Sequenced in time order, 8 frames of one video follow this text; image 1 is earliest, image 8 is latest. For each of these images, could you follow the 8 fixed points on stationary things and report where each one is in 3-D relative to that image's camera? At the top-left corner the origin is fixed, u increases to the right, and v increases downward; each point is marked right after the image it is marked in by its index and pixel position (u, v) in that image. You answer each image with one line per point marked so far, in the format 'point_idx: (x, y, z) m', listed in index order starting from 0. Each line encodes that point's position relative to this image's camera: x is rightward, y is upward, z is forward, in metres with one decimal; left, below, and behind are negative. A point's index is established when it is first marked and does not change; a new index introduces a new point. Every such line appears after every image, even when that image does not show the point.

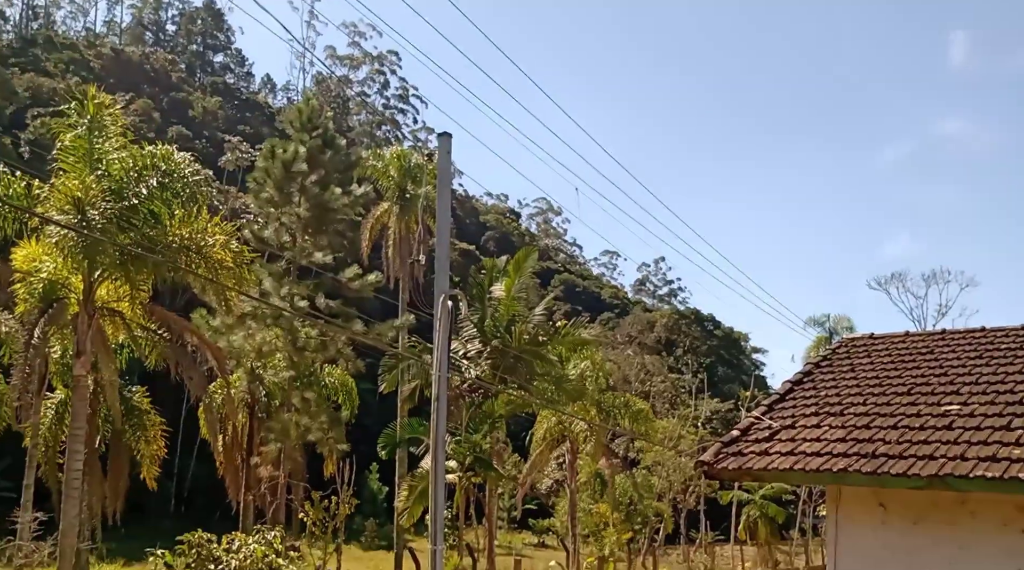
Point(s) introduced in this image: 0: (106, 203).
0: (-5.2, +0.9, +14.5) m
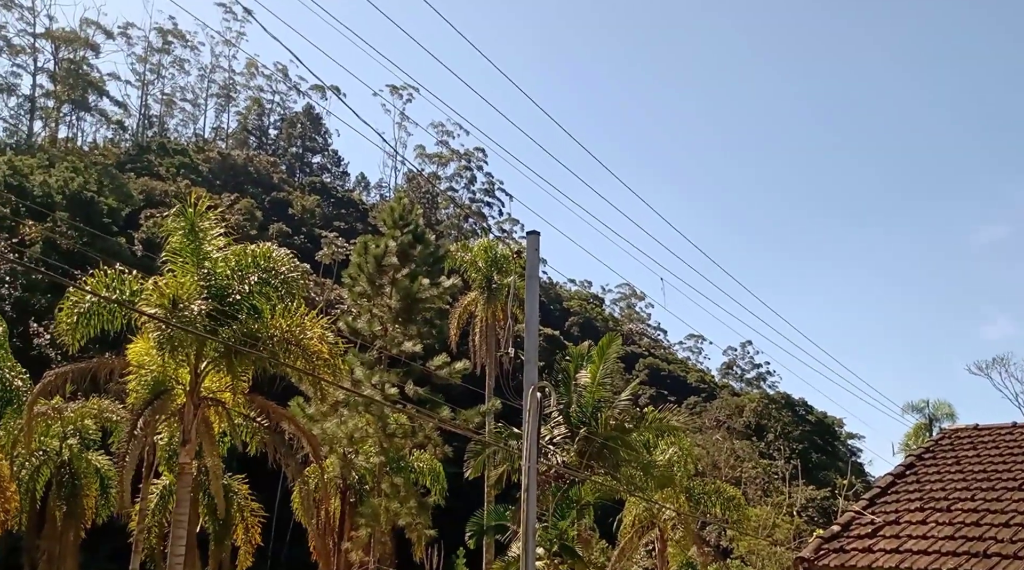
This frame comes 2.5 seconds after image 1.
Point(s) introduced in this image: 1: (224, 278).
0: (-4.1, -0.3, +15.2) m
1: (-3.9, 0.0, +15.5) m
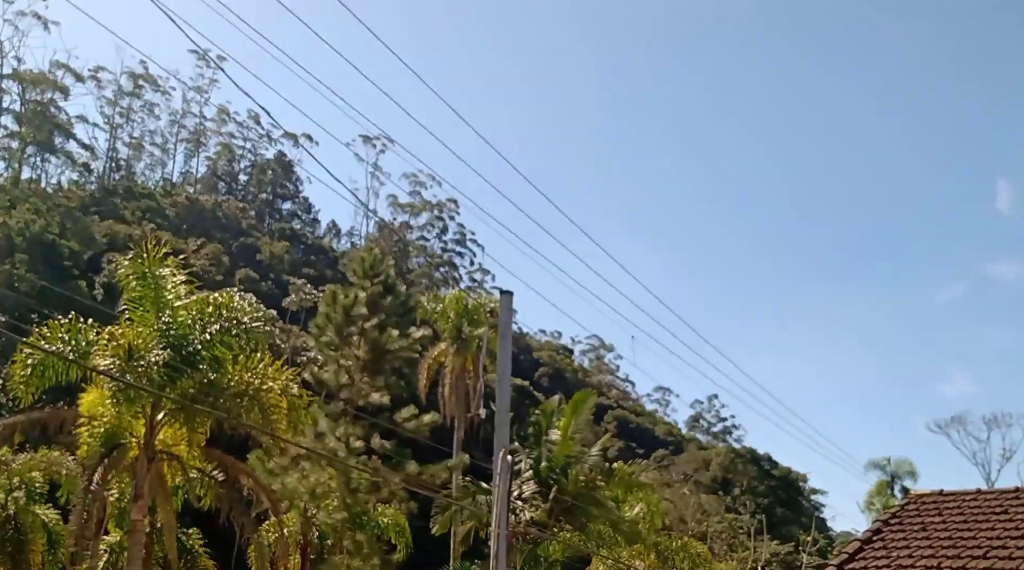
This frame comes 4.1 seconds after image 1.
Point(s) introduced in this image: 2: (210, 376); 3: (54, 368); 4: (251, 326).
0: (-4.5, -0.9, +14.9) m
1: (-4.3, -0.6, +15.1) m
2: (-3.9, -1.3, +15.0) m
3: (-5.9, -1.0, +14.5) m
4: (-3.6, -0.6, +15.6) m
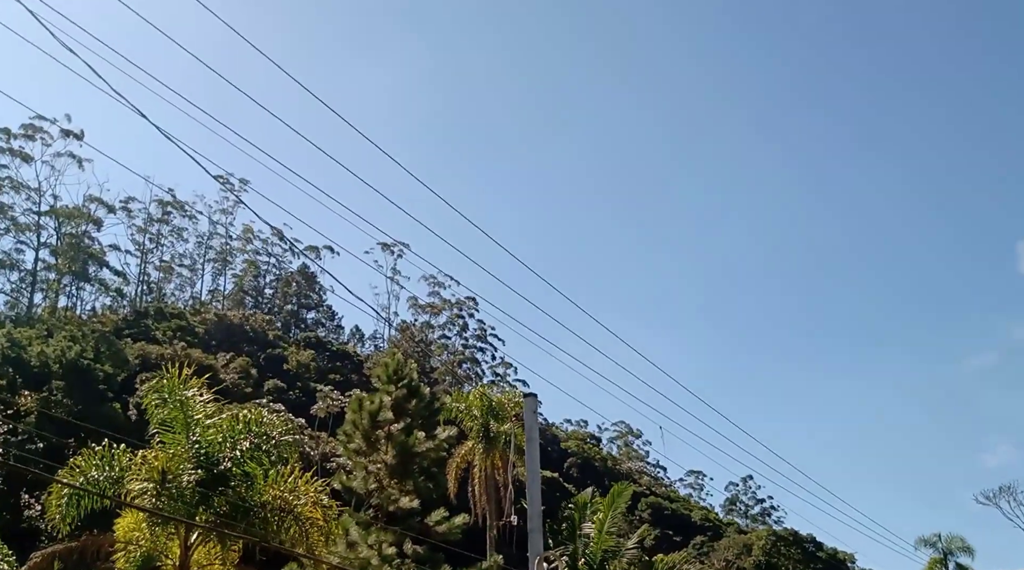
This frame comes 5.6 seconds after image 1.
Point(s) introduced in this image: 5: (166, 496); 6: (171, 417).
0: (-4.1, -2.5, +15.1) m
1: (-4.0, -2.2, +15.3) m
2: (-3.5, -2.8, +15.1) m
3: (-5.5, -2.6, +14.7) m
4: (-3.2, -2.2, +15.8) m
5: (-4.5, -2.8, +14.8) m
6: (-4.6, -1.8, +15.5) m
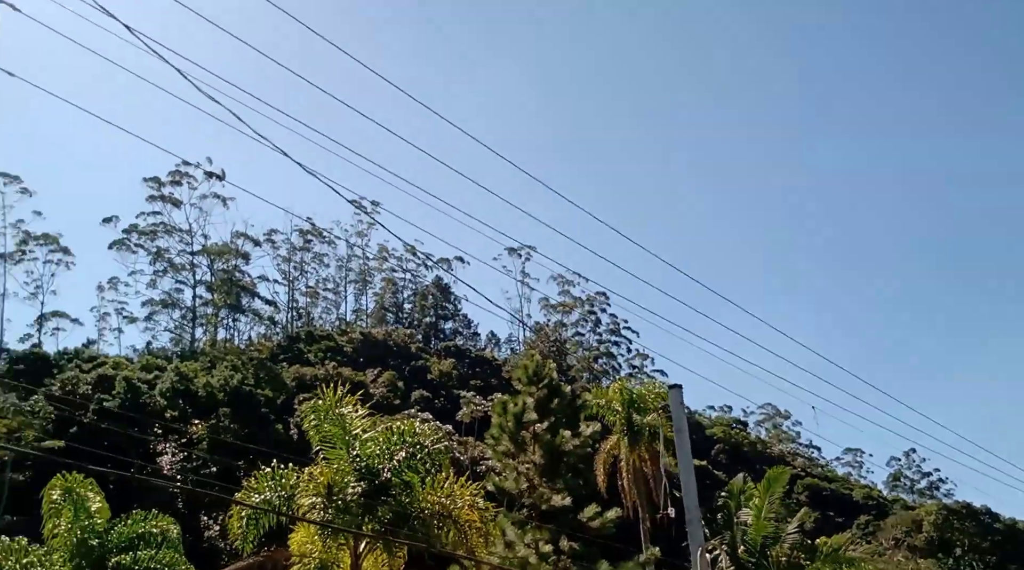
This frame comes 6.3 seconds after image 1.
0: (-2.0, -2.8, +15.7) m
1: (-1.9, -2.4, +15.9) m
2: (-1.4, -3.0, +15.7) m
3: (-3.5, -3.0, +15.5) m
4: (-1.1, -2.4, +16.3) m
5: (-2.4, -3.1, +15.5) m
6: (-2.6, -2.1, +16.2) m
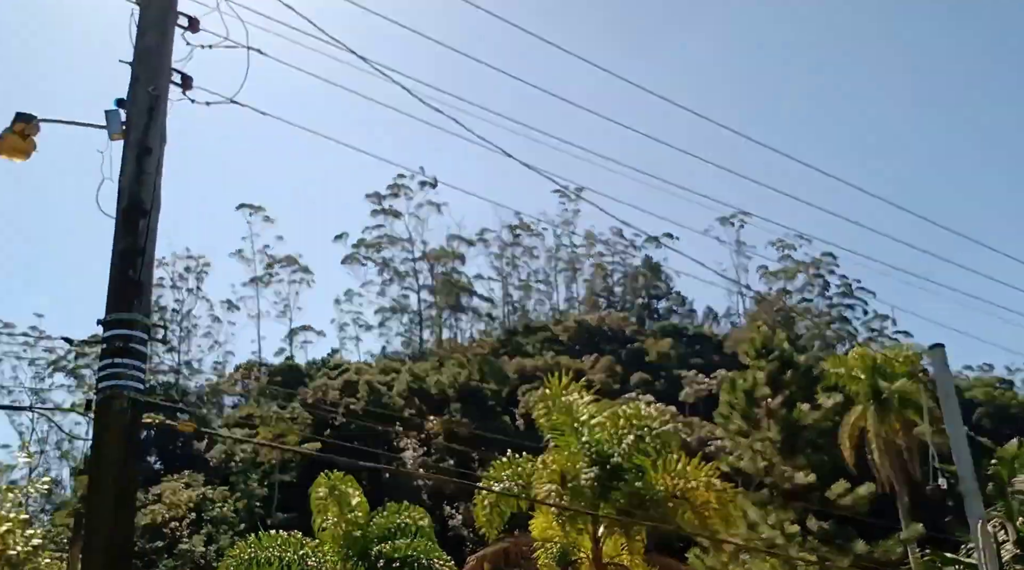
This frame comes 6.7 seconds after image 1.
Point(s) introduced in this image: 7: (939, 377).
0: (+1.1, -2.6, +16.0) m
1: (+1.3, -2.3, +16.2) m
2: (+1.8, -2.8, +15.9) m
3: (-0.3, -3.0, +16.1) m
4: (+2.2, -2.1, +16.5) m
5: (+0.8, -3.0, +15.9) m
6: (+0.7, -2.0, +16.6) m
7: (+5.4, -1.3, +15.8) m
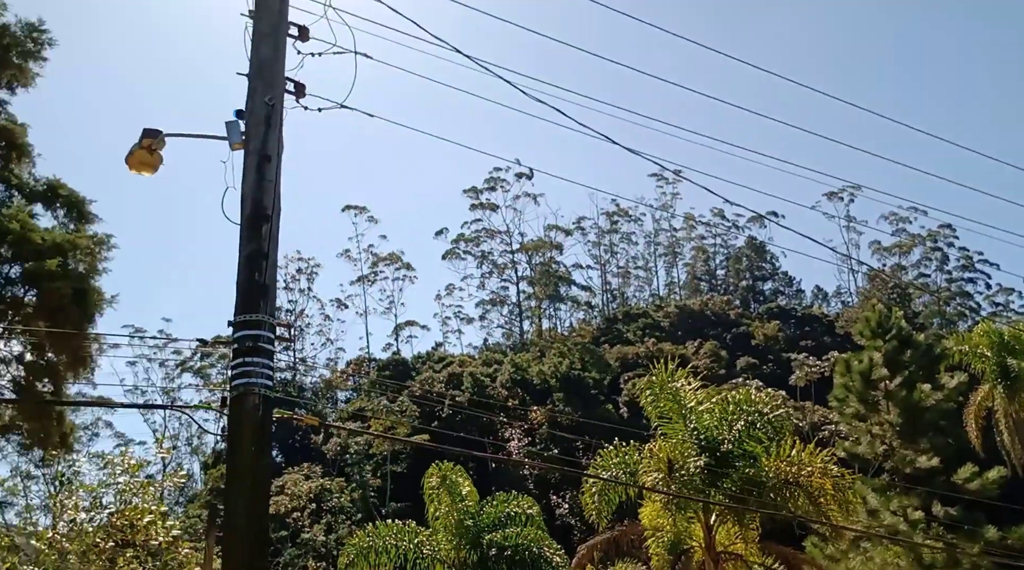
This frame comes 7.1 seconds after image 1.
0: (+2.6, -2.4, +15.9) m
1: (+2.8, -2.0, +16.1) m
2: (+3.2, -2.6, +15.7) m
3: (+1.2, -2.8, +16.0) m
4: (+3.7, -1.9, +16.2) m
5: (+2.3, -2.8, +15.8) m
6: (+2.2, -1.8, +16.5) m
7: (+6.8, -0.9, +15.3) m
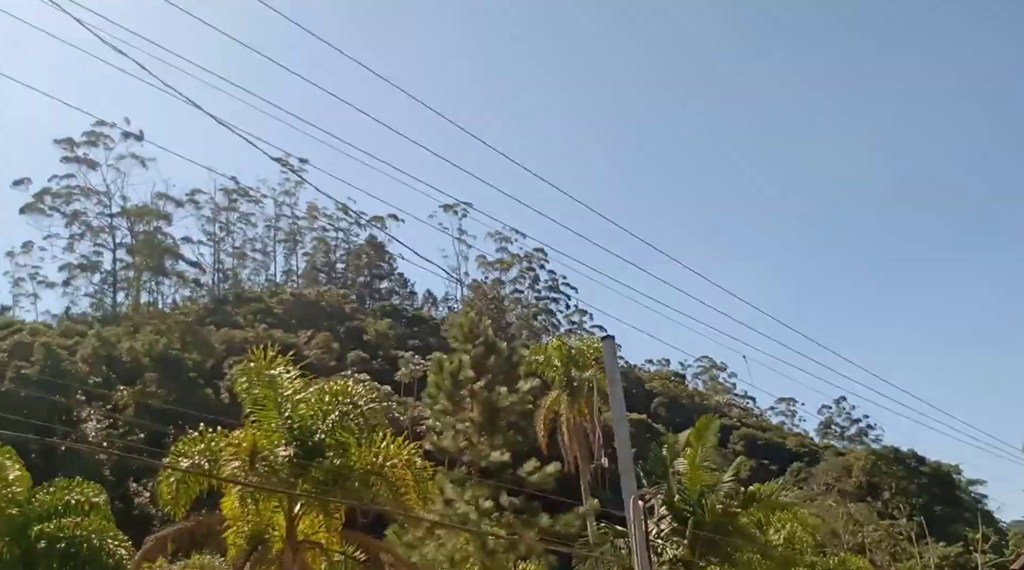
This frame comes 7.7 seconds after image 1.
0: (-2.9, -2.2, +15.5) m
1: (-2.8, -1.9, +15.7) m
2: (-2.3, -2.4, +15.5) m
3: (-4.3, -2.5, +15.2) m
4: (-2.0, -1.8, +16.1) m
5: (-3.3, -2.5, +15.3) m
6: (-3.5, -1.6, +15.9) m
7: (+1.4, -1.1, +16.3) m
